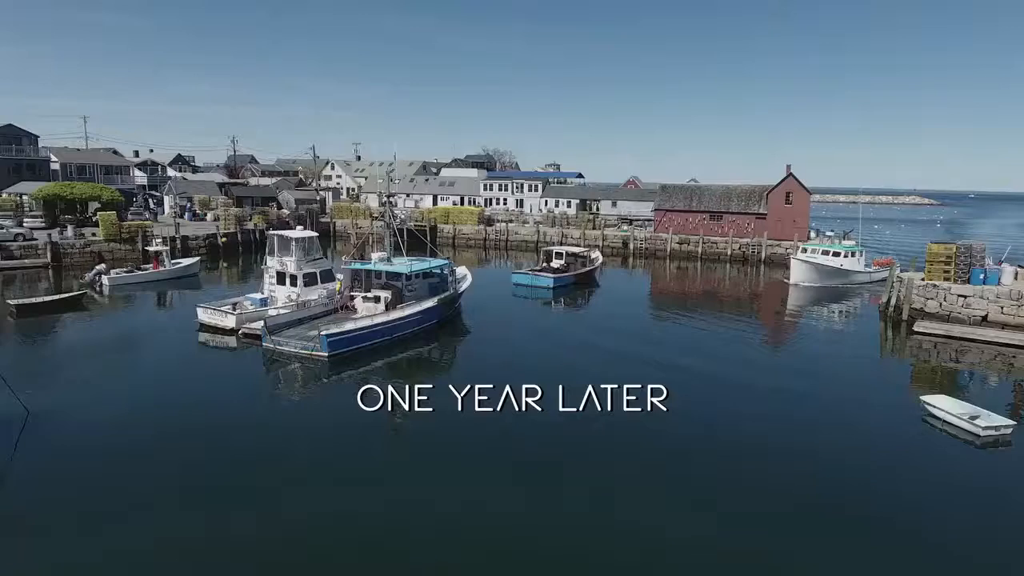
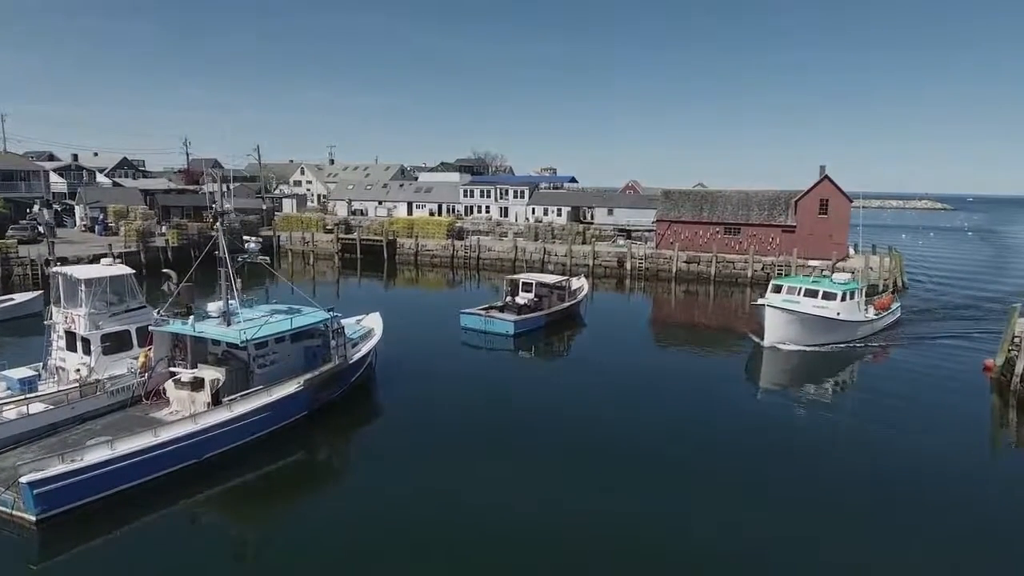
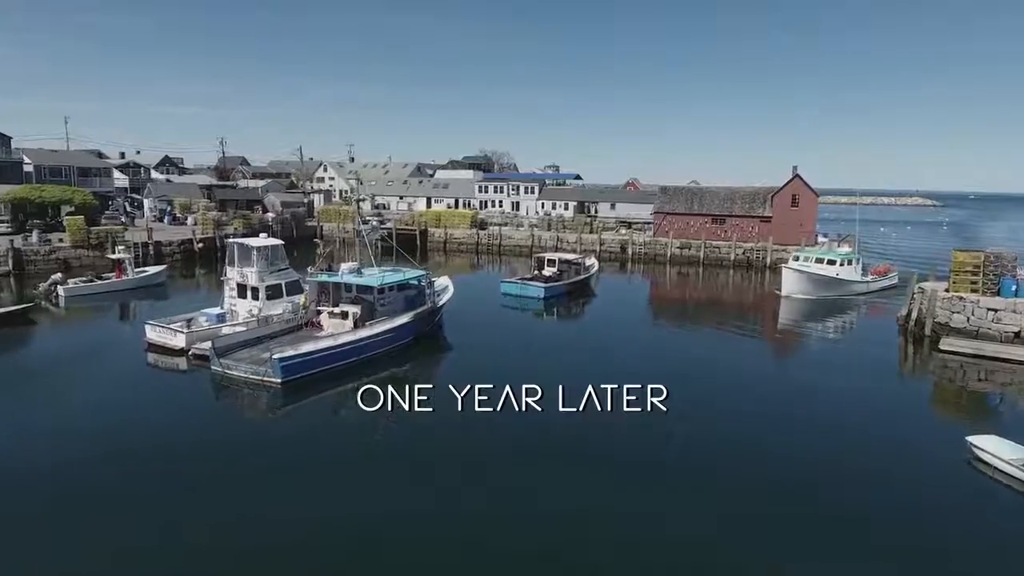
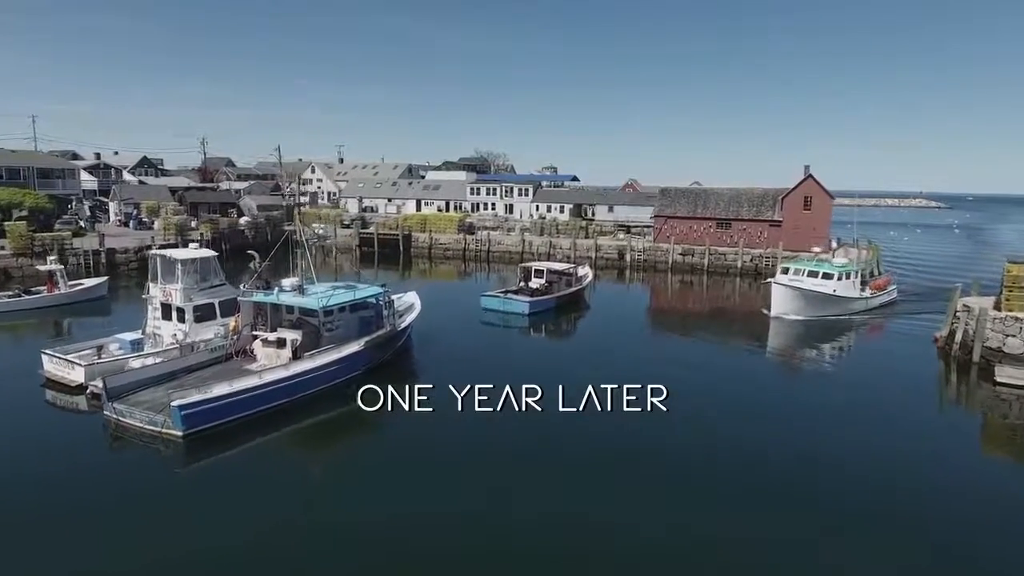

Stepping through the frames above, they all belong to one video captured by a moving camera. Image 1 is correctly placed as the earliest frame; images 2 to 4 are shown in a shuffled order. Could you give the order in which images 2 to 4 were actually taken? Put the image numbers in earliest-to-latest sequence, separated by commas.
3, 4, 2
